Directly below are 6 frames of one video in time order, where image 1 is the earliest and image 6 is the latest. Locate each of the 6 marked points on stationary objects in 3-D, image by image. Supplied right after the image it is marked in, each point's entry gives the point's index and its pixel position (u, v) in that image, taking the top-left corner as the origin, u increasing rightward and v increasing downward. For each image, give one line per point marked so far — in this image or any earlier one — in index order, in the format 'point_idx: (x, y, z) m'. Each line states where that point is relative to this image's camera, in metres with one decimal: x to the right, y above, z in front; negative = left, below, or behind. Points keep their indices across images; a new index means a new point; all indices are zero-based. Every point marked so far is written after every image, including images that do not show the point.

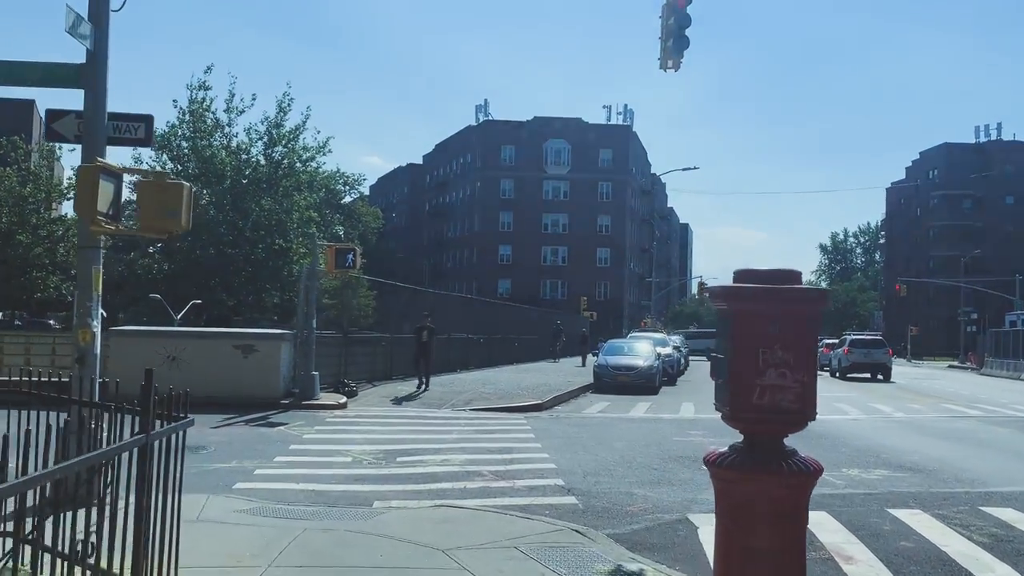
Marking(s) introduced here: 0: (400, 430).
0: (-1.8, -2.3, +14.4) m
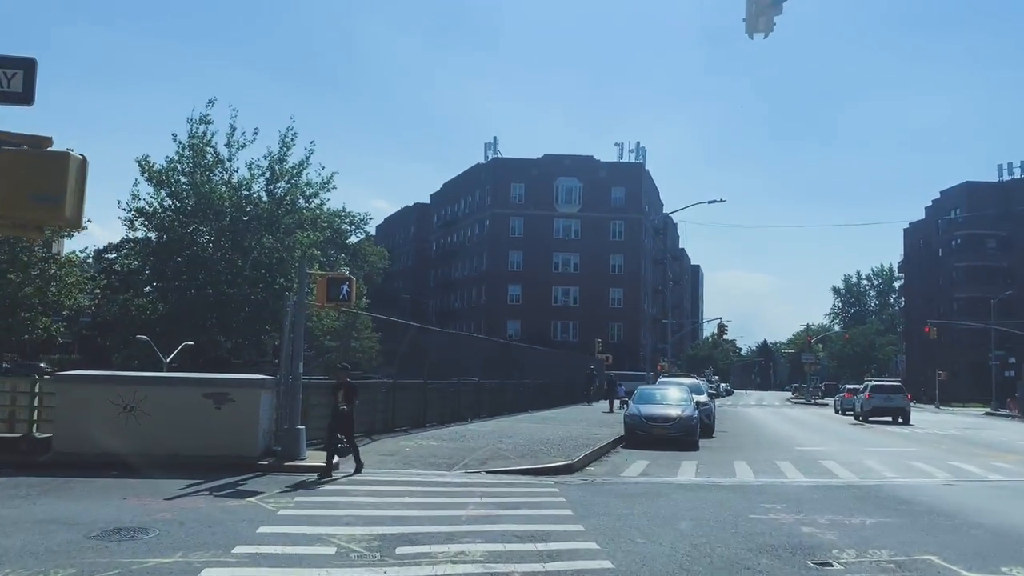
0: (-1.4, -2.8, +11.5) m
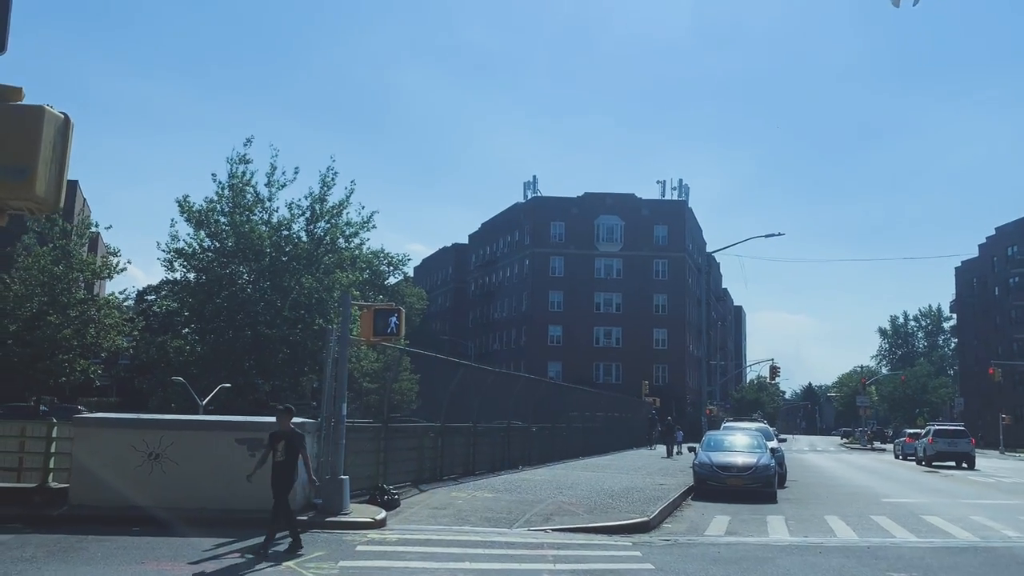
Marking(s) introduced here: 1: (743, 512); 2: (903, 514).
0: (-0.6, -3.1, +9.8) m
1: (+4.2, -4.1, +16.0) m
2: (+7.3, -4.2, +16.5) m
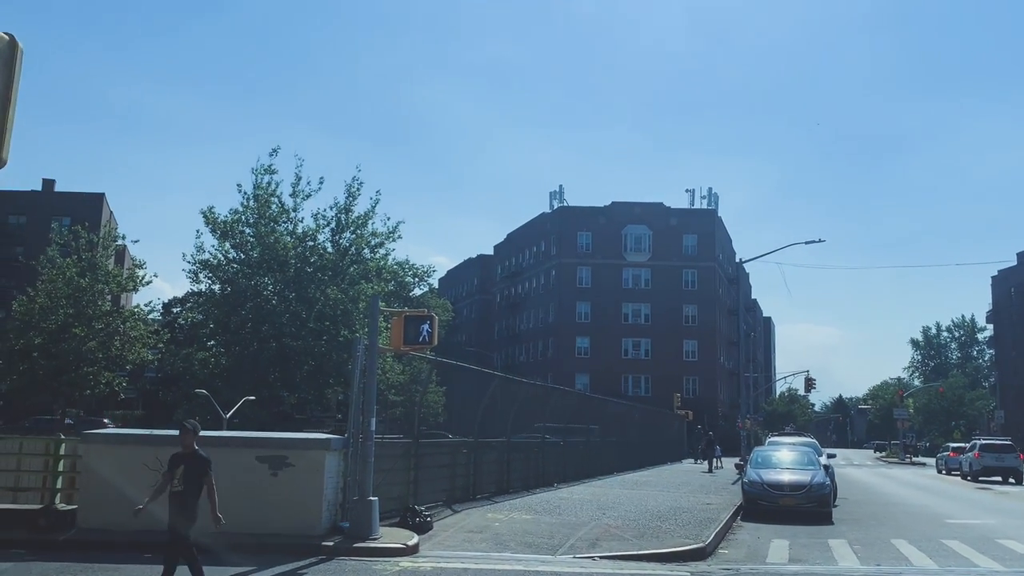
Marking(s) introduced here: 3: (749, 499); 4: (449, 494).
0: (-0.1, -3.1, +8.8) m
1: (+4.9, -4.1, +14.8) m
2: (+8.0, -4.3, +15.2) m
3: (+4.8, -4.3, +18.1) m
4: (-1.2, -3.9, +16.6) m
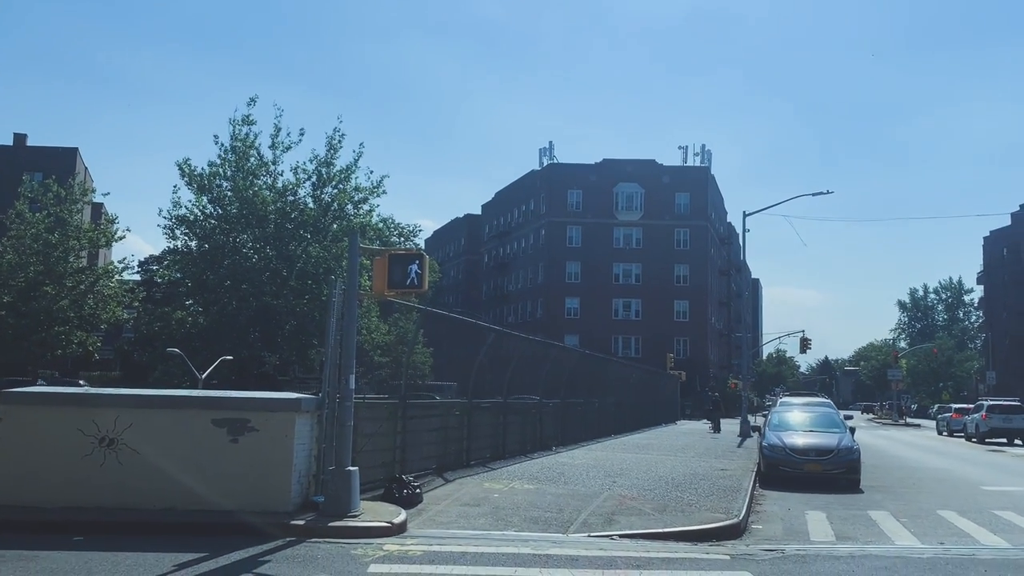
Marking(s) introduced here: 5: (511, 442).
0: (0.0, -2.5, +7.0) m
1: (+4.9, -3.3, +13.2) m
2: (+8.0, -3.4, +13.6) m
3: (+4.8, -3.3, +16.5) m
4: (-1.2, -2.9, +14.9) m
5: (0.0, -3.3, +18.9) m
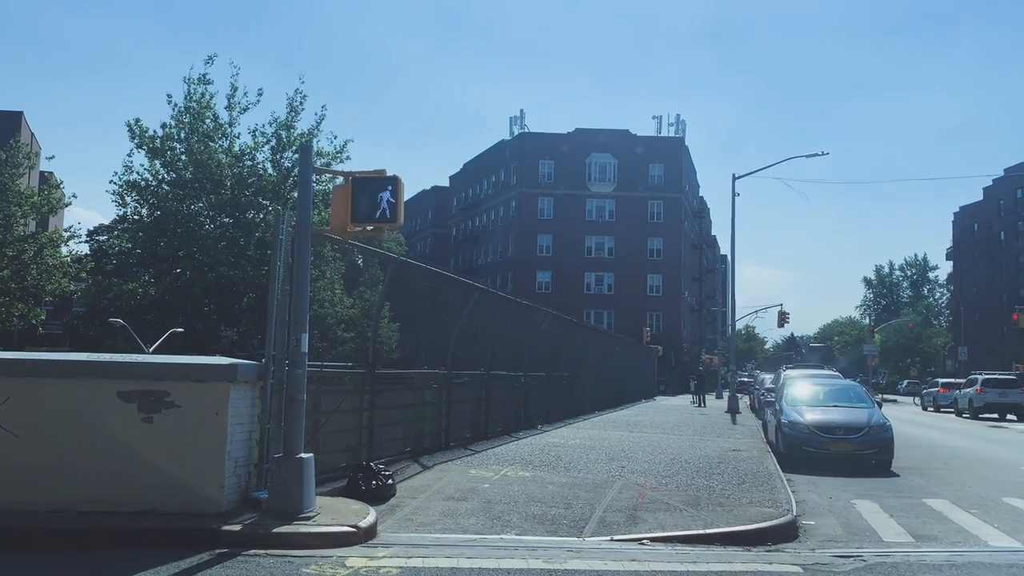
0: (+0.1, -2.0, +4.8) m
1: (+4.7, -2.6, +11.2) m
2: (+7.8, -2.7, +11.7) m
3: (+4.5, -2.6, +14.5) m
4: (-1.4, -2.2, +12.7) m
5: (-0.4, -2.5, +16.7) m
